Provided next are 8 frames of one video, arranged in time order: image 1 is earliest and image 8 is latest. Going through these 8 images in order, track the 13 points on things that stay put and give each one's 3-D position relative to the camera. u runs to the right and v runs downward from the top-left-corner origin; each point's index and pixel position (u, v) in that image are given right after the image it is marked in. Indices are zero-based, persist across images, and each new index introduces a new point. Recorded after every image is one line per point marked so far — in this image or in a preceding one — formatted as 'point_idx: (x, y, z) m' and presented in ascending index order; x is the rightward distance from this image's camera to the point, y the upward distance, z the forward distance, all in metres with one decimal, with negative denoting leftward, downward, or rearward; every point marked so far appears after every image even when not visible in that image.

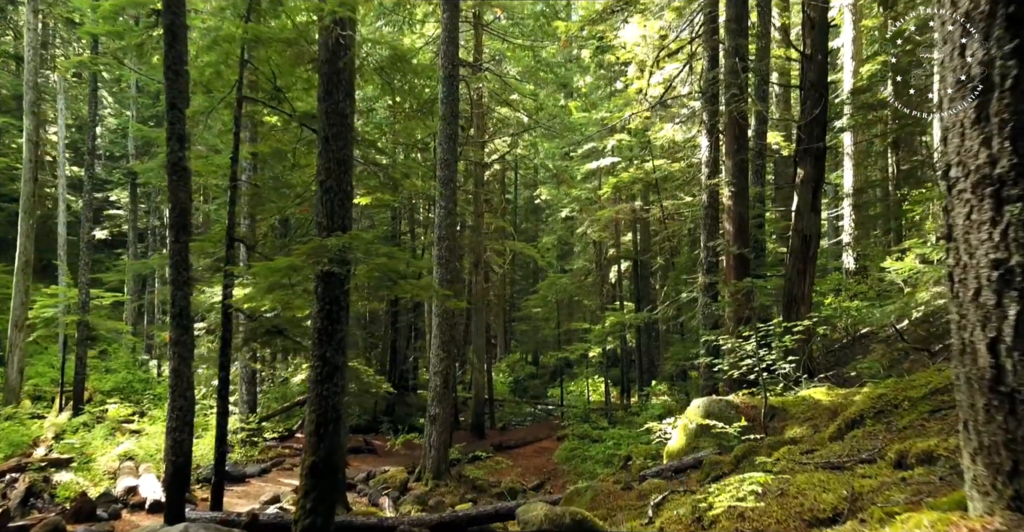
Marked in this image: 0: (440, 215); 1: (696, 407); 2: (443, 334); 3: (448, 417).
0: (-1.5, +1.1, +17.8) m
1: (+2.3, -1.8, +10.9) m
2: (-1.5, -1.4, +18.1) m
3: (-1.3, -3.2, +18.2) m
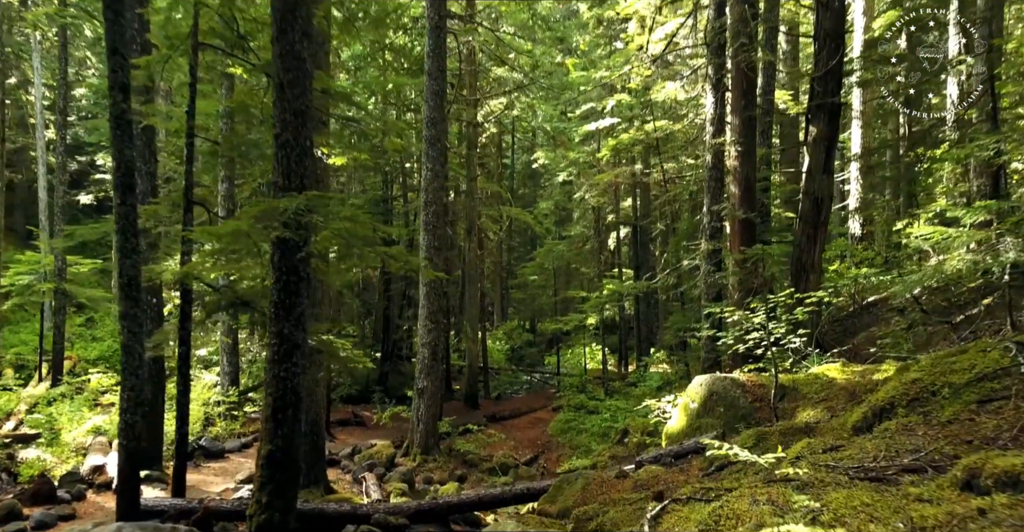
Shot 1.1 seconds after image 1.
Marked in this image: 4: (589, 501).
0: (-1.7, +1.7, +16.8) m
1: (+2.2, -1.4, +10.0) m
2: (-1.6, -0.8, +17.2) m
3: (-1.5, -2.5, +17.3) m
4: (+0.7, -2.3, +8.3) m
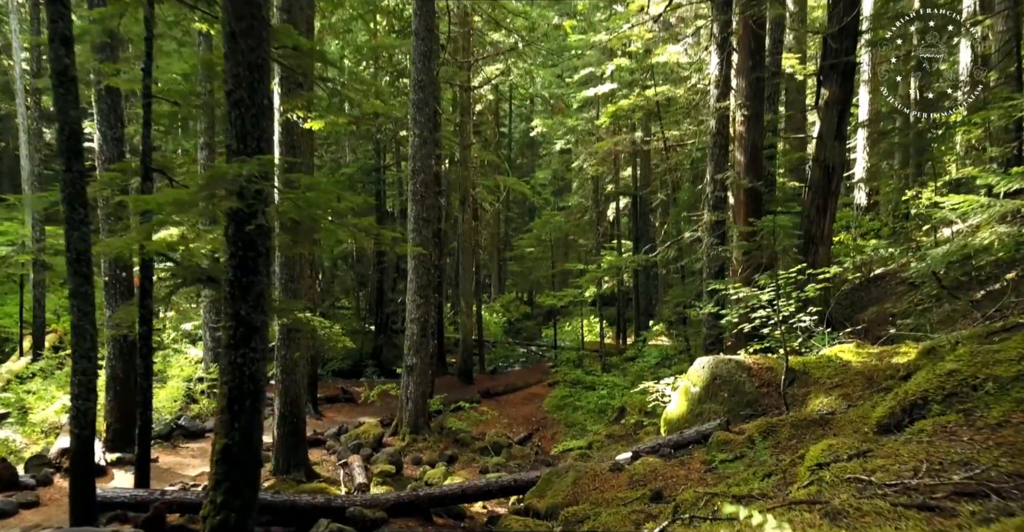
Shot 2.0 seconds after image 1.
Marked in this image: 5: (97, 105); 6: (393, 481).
0: (-1.8, +2.3, +16.0) m
1: (+2.0, -1.1, +9.3) m
2: (-1.8, -0.2, +16.4) m
3: (-1.6, -2.0, +16.6) m
4: (+0.6, -2.1, +7.6) m
5: (-5.8, +2.2, +11.9) m
6: (-1.8, -3.2, +13.0) m
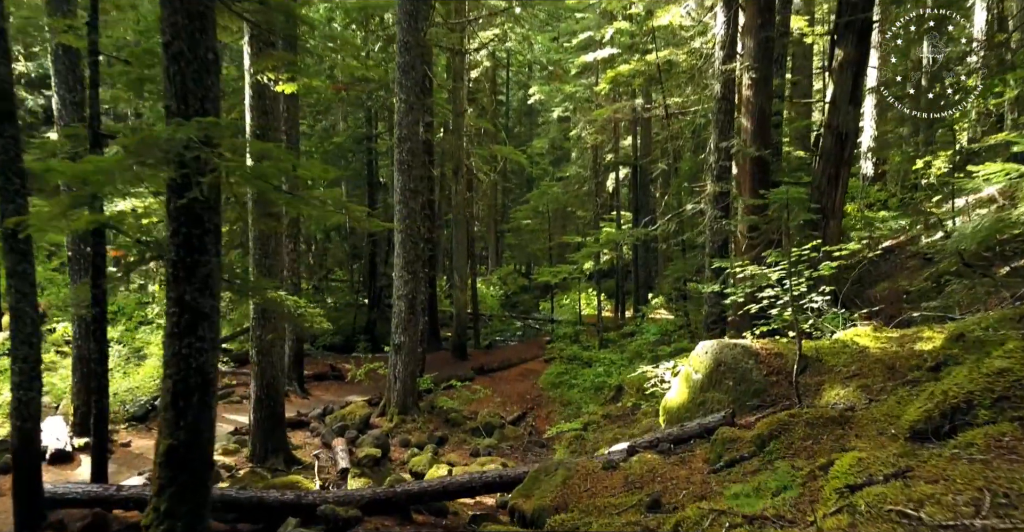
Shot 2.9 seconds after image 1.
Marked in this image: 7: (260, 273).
0: (-1.9, +2.7, +15.1) m
1: (+1.9, -0.9, +8.5) m
2: (-1.9, +0.3, +15.6) m
3: (-1.8, -1.5, +15.9) m
4: (+0.5, -1.9, +6.9) m
5: (-5.9, +2.6, +11.1) m
6: (-1.9, -2.9, +12.3) m
7: (-3.4, -0.1, +11.6) m
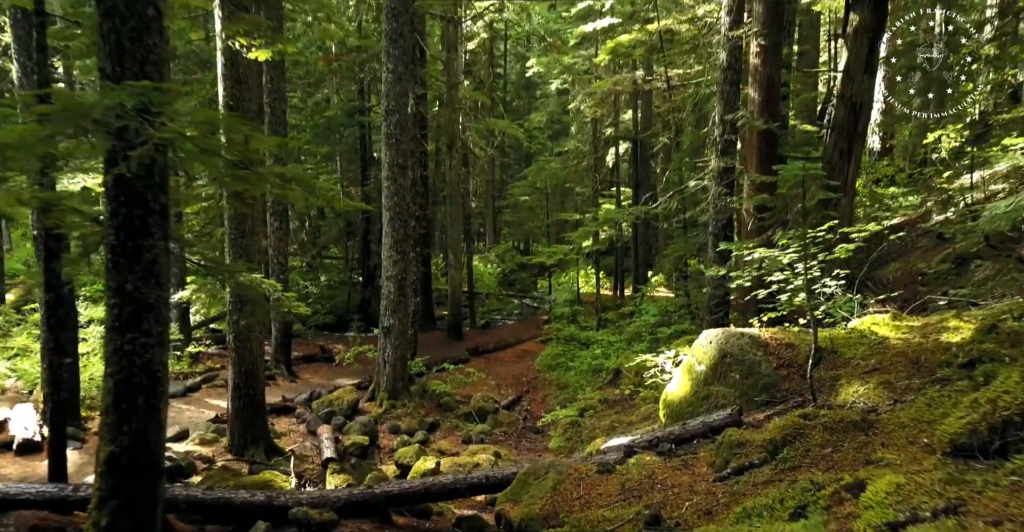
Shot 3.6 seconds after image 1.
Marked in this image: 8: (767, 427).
0: (-2.0, +3.1, +14.3) m
1: (+1.8, -0.7, +7.9) m
2: (-2.0, +0.6, +14.9) m
3: (-1.9, -1.1, +15.3) m
4: (+0.4, -1.8, +6.3) m
5: (-6.0, +2.8, +10.3) m
6: (-2.0, -2.6, +11.7) m
7: (-3.5, +0.1, +10.9) m
8: (+2.0, -1.3, +6.8) m
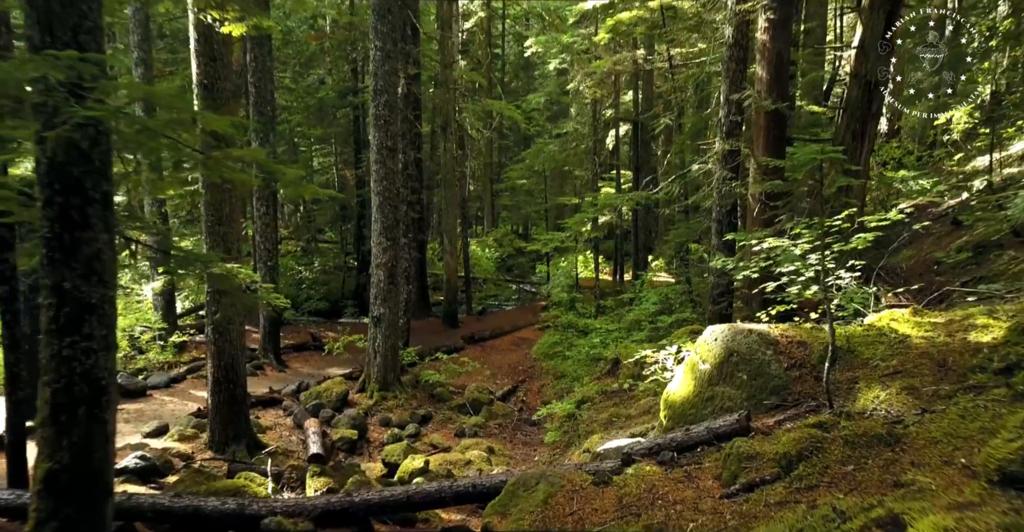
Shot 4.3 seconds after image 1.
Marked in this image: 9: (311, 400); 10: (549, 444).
0: (-2.1, +3.3, +13.7) m
1: (+1.7, -0.6, +7.3) m
2: (-2.1, +0.9, +14.3) m
3: (-2.0, -0.9, +14.7) m
4: (+0.3, -1.7, +5.7) m
5: (-6.1, +2.9, +9.7) m
6: (-2.1, -2.4, +11.2) m
7: (-3.6, +0.3, +10.3) m
8: (+1.9, -1.2, +6.2) m
9: (-3.3, -2.2, +14.1) m
10: (+0.6, -2.6, +12.6) m
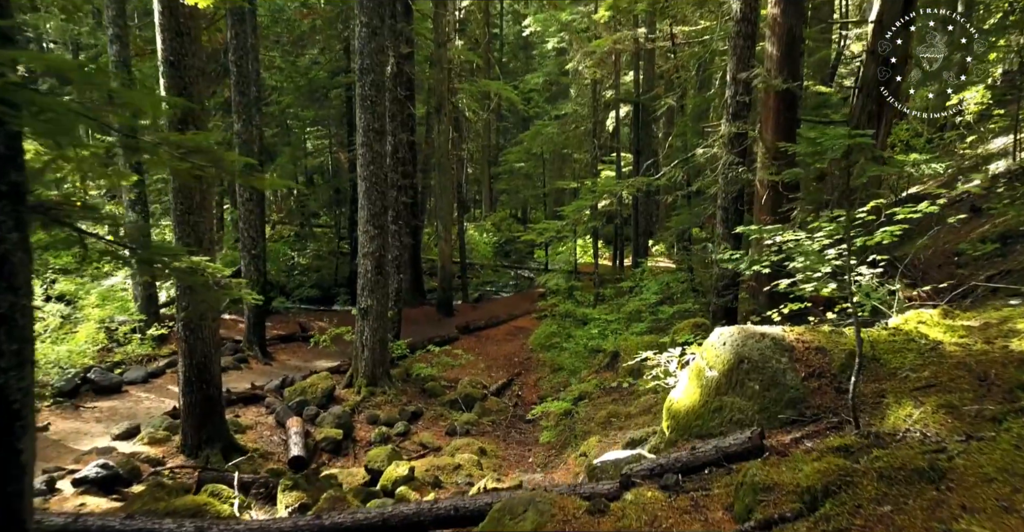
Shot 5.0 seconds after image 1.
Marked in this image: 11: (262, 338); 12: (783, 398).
0: (-2.2, +3.4, +12.9) m
1: (+1.6, -0.6, +6.6) m
2: (-2.2, +1.0, +13.6) m
3: (-2.1, -0.7, +14.0) m
4: (+0.2, -1.7, +5.1) m
5: (-6.2, +3.0, +8.9) m
6: (-2.2, -2.3, +10.5) m
7: (-3.7, +0.4, +9.6) m
8: (+1.8, -1.2, +5.5) m
9: (-3.4, -2.0, +13.4) m
10: (+0.5, -2.5, +12.0) m
11: (-4.7, -1.3, +16.2) m
12: (+1.9, -0.9, +6.2) m
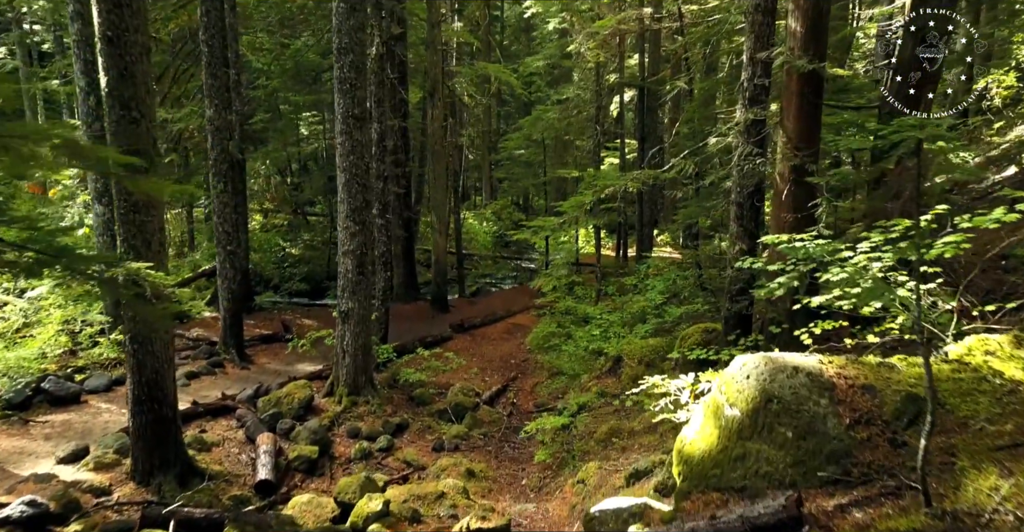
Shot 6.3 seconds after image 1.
0: (-2.3, +3.4, +11.8) m
1: (+1.5, -0.7, +5.5) m
2: (-2.3, +1.0, +12.5) m
3: (-2.1, -0.7, +12.9) m
4: (0.0, -1.9, +4.0) m
5: (-6.3, +2.9, +7.8) m
6: (-2.3, -2.4, +9.4) m
7: (-3.8, +0.3, +8.5) m
8: (+1.7, -1.3, +4.4) m
9: (-3.5, -2.0, +12.4) m
10: (+0.4, -2.5, +10.9) m
11: (-4.8, -1.3, +15.1) m
12: (+1.8, -1.0, +5.1) m
